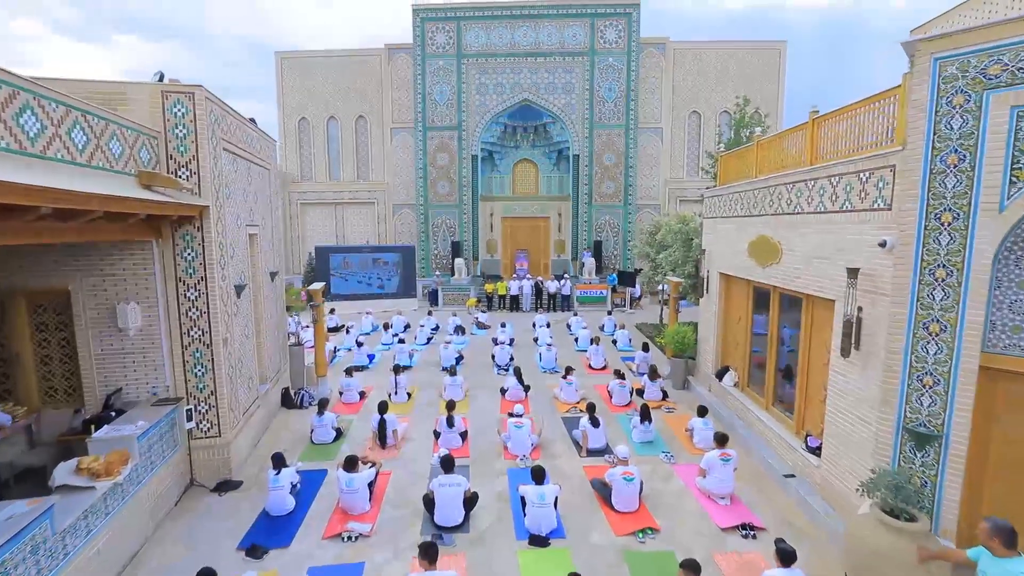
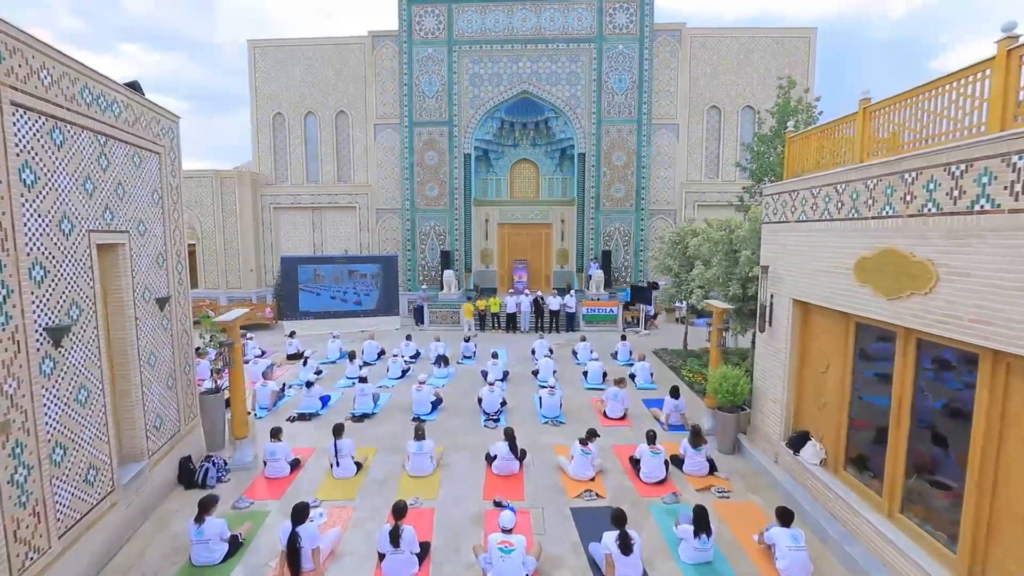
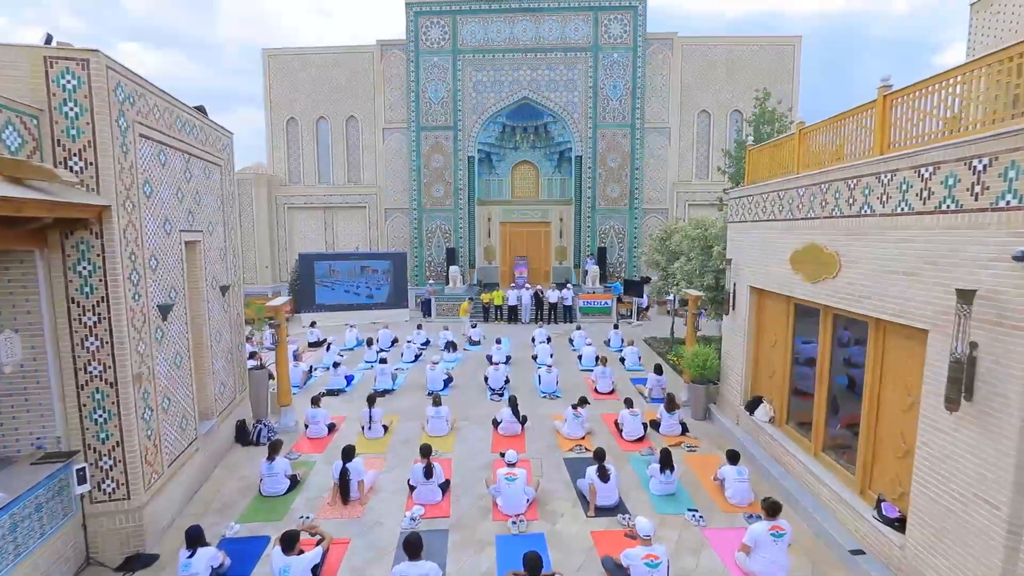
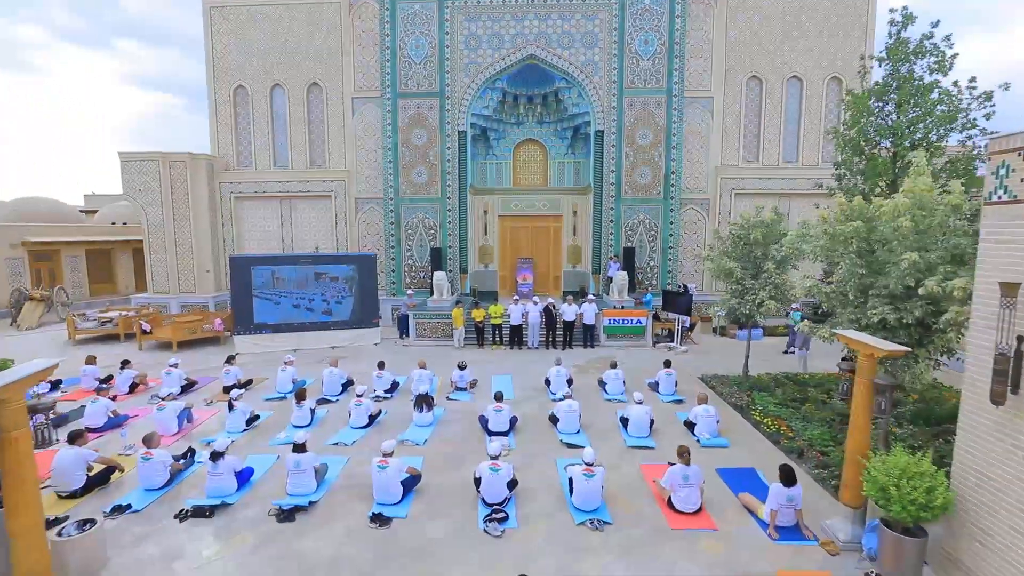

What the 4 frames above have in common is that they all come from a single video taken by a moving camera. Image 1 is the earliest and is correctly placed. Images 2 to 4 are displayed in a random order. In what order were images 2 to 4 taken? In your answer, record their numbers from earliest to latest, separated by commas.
3, 2, 4
